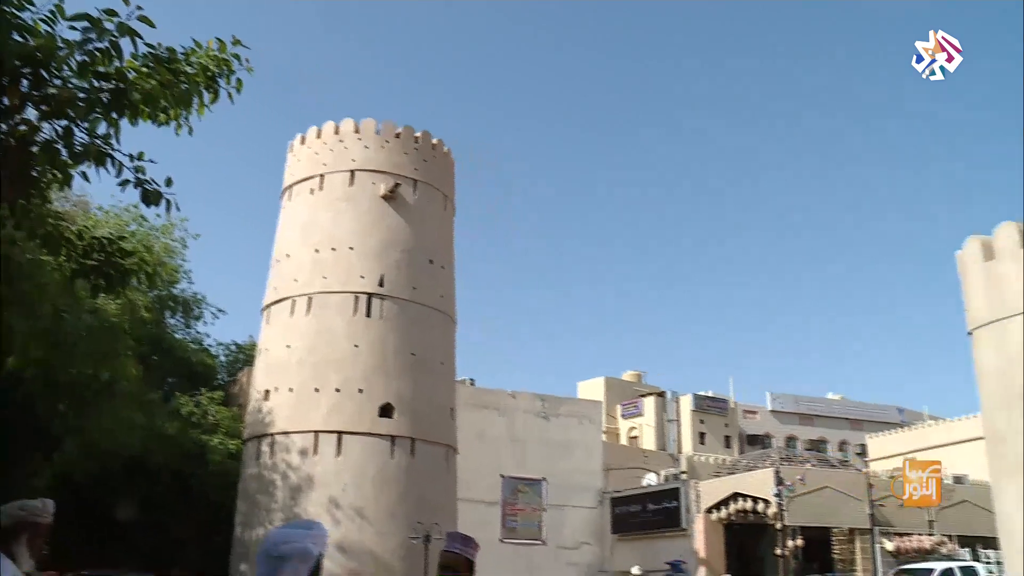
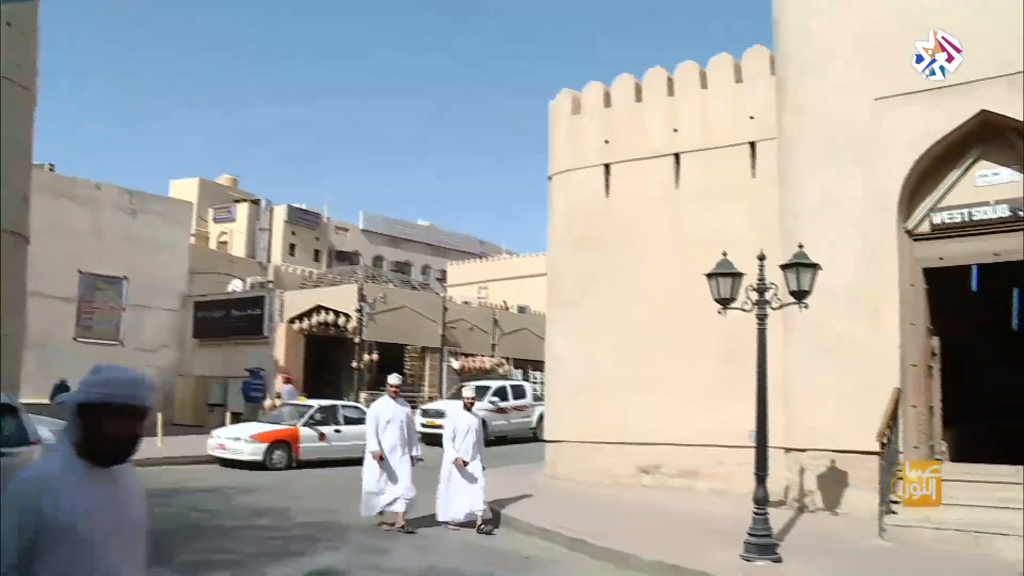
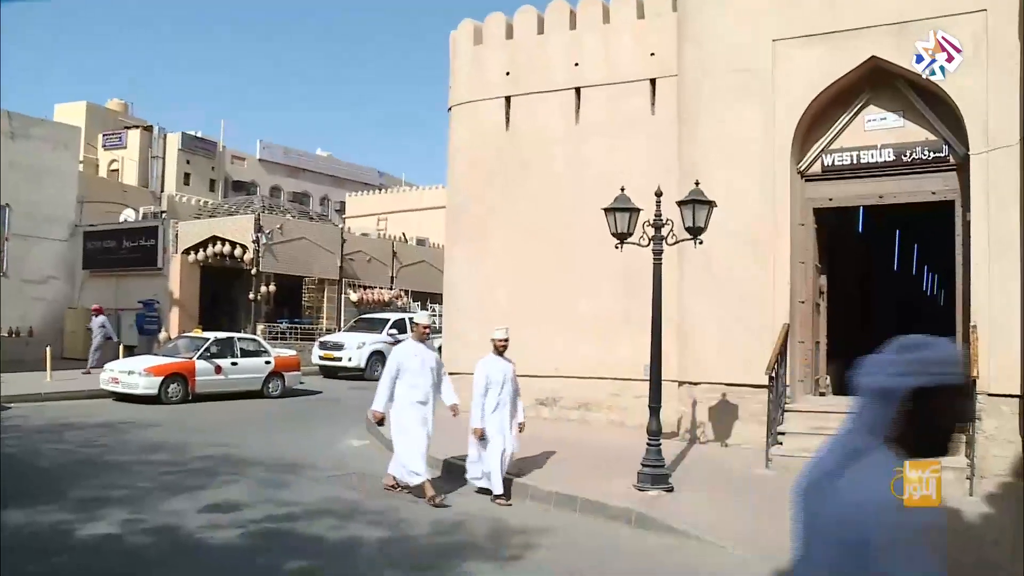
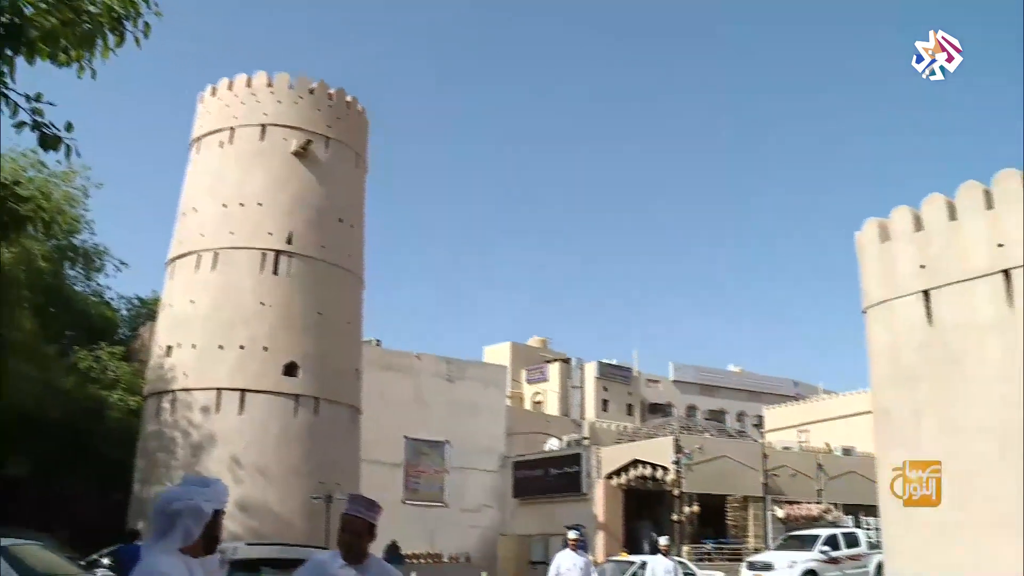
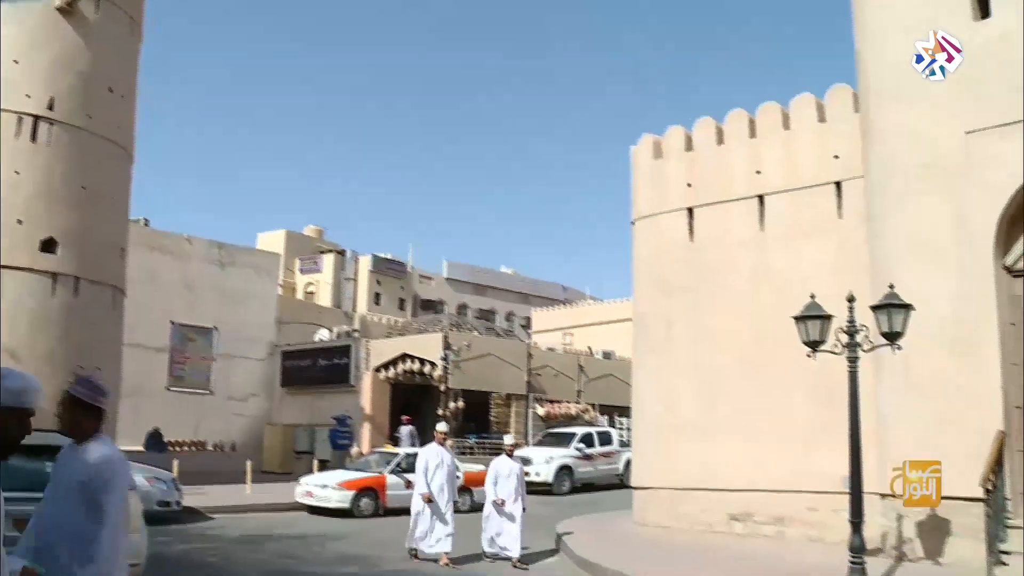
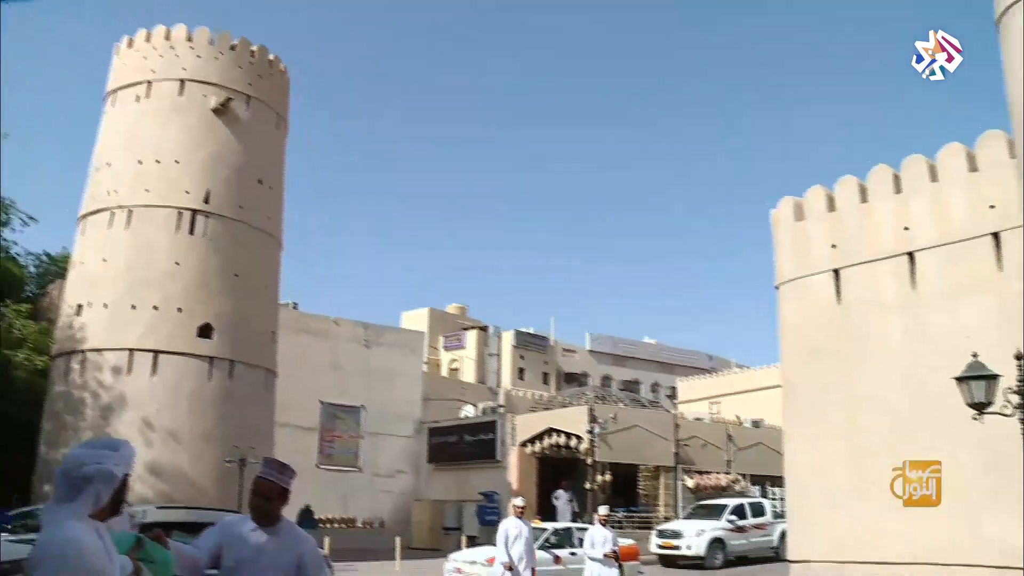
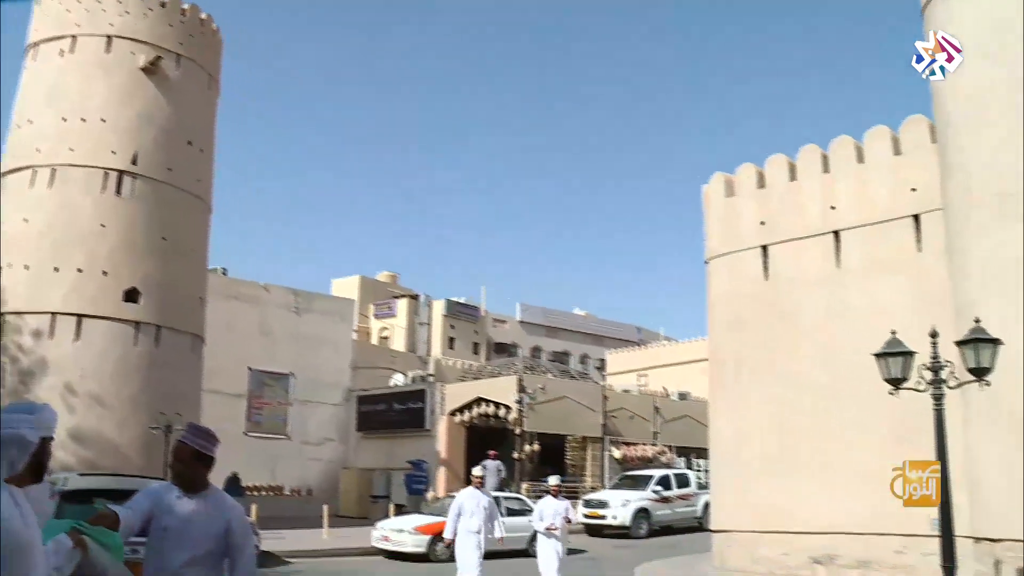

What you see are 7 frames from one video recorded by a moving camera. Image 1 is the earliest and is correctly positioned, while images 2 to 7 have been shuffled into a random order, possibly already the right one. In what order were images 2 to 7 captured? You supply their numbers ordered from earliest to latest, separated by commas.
4, 6, 7, 5, 2, 3
